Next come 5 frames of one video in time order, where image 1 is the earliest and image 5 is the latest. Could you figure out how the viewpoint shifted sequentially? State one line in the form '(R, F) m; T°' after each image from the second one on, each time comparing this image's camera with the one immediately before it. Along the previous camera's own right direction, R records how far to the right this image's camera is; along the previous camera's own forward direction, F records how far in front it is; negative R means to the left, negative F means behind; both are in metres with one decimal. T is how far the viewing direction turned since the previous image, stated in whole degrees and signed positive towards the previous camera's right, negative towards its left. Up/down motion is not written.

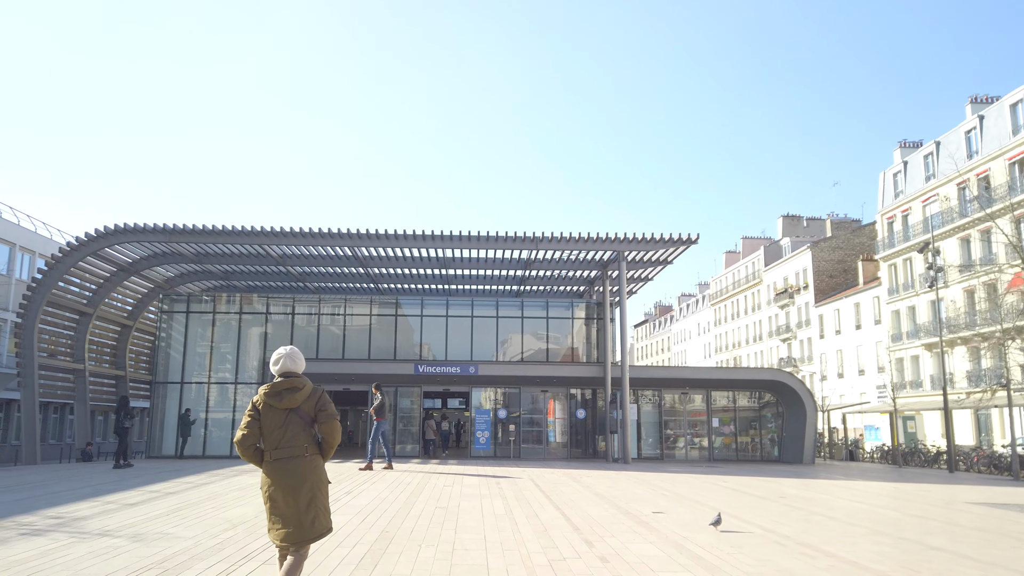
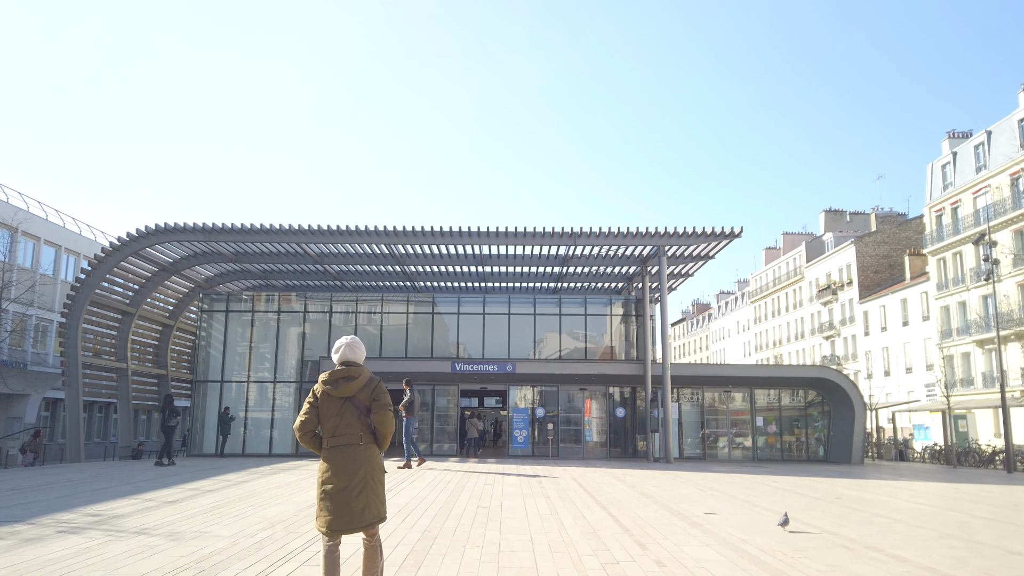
(-0.1, +0.3) m; -3°
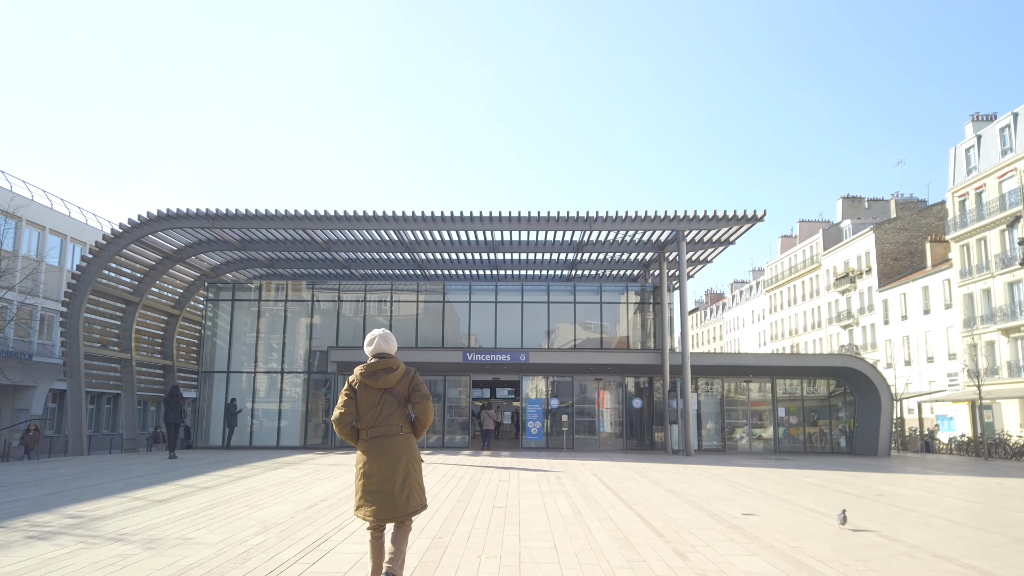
(-0.1, +0.7) m; -1°
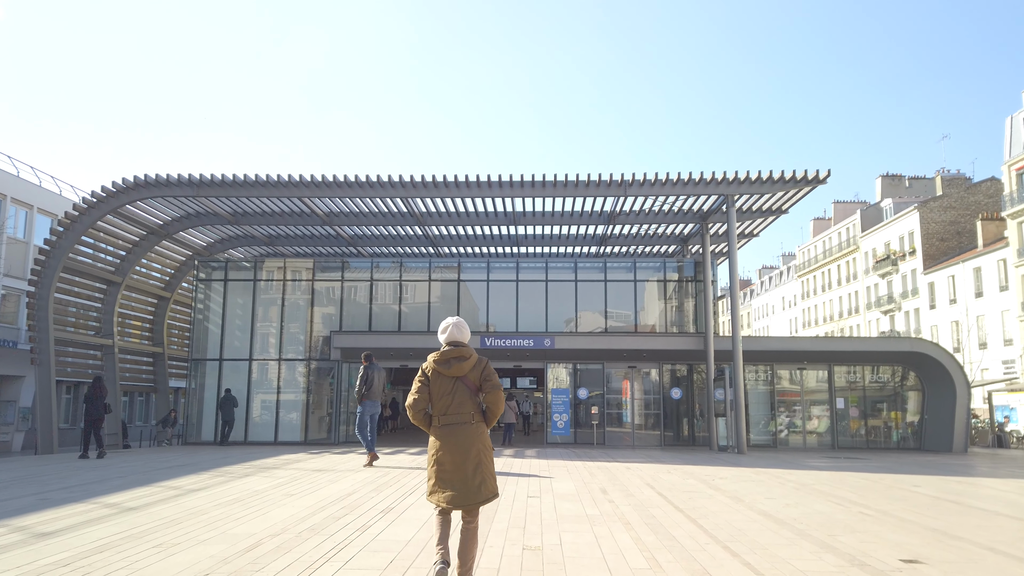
(-0.1, +2.5) m; -1°
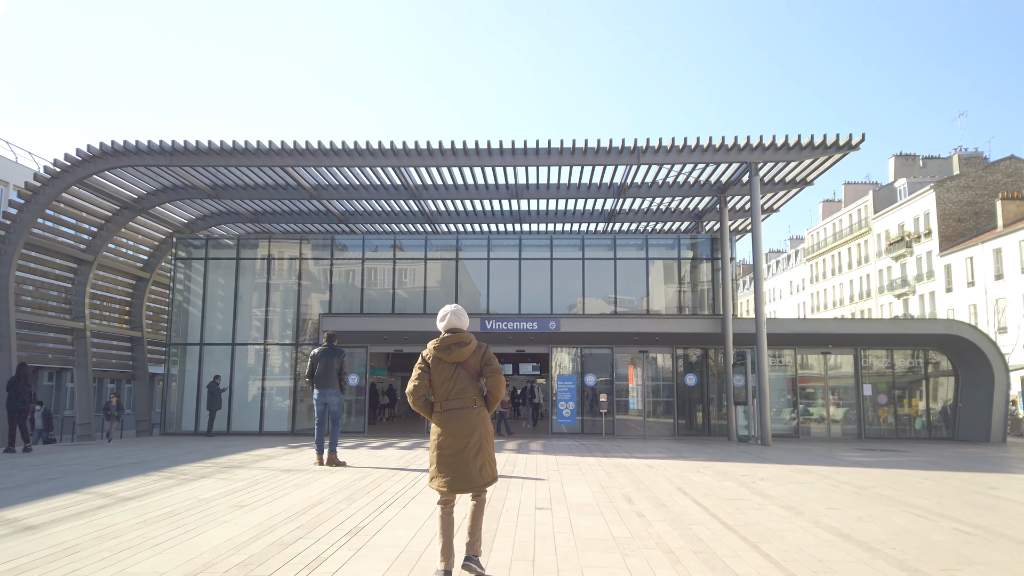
(0.0, +1.5) m; 0°
